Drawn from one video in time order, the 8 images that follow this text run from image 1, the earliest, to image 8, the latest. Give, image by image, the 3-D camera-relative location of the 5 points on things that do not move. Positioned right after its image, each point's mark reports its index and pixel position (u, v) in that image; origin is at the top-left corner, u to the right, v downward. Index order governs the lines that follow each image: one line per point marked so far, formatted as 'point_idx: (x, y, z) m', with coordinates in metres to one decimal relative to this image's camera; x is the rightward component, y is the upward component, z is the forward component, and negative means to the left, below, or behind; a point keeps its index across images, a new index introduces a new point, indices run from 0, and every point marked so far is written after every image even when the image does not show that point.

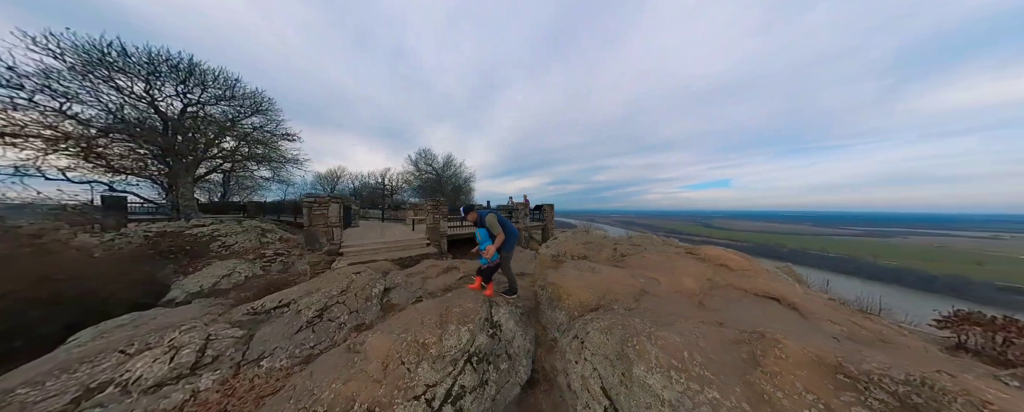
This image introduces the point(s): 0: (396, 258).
0: (-3.0, -1.4, +6.0) m
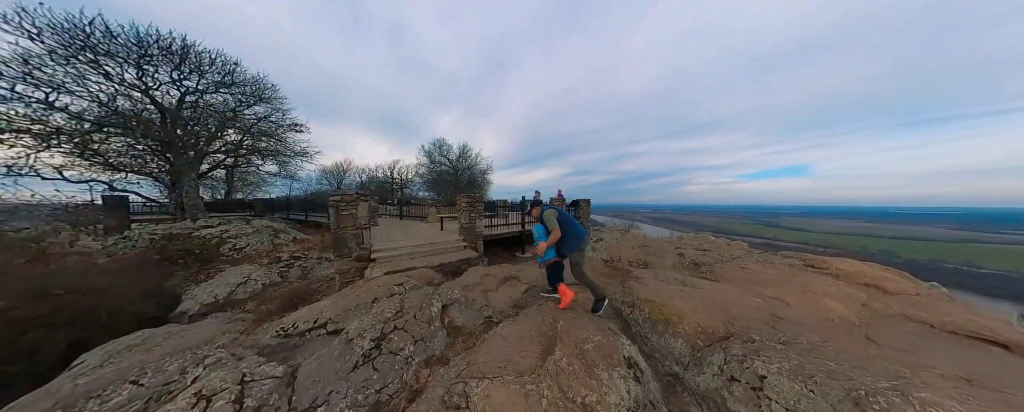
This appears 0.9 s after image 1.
0: (-1.8, -1.4, +5.4) m
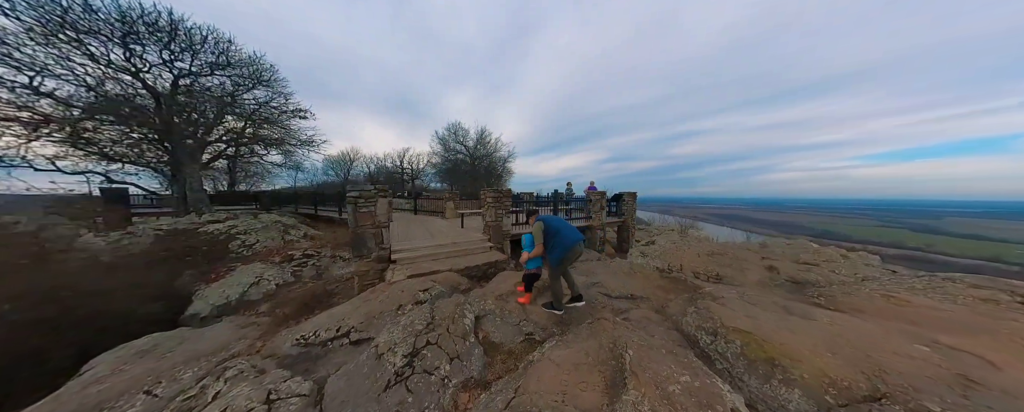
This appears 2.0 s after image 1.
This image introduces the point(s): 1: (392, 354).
0: (-1.1, -1.3, +5.0) m
1: (-1.6, -1.9, +3.1) m
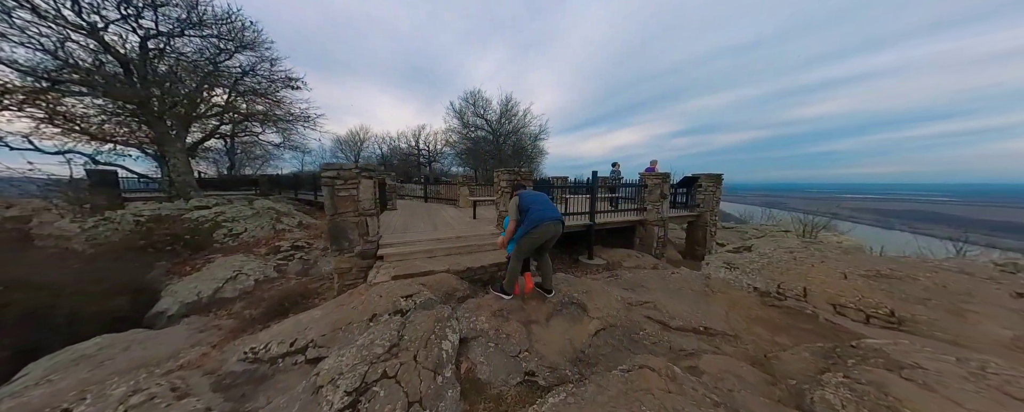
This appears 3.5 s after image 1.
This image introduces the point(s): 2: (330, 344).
0: (-0.8, -1.1, +3.8) m
1: (-1.4, -1.7, +1.9) m
2: (-2.1, -1.7, +2.8) m
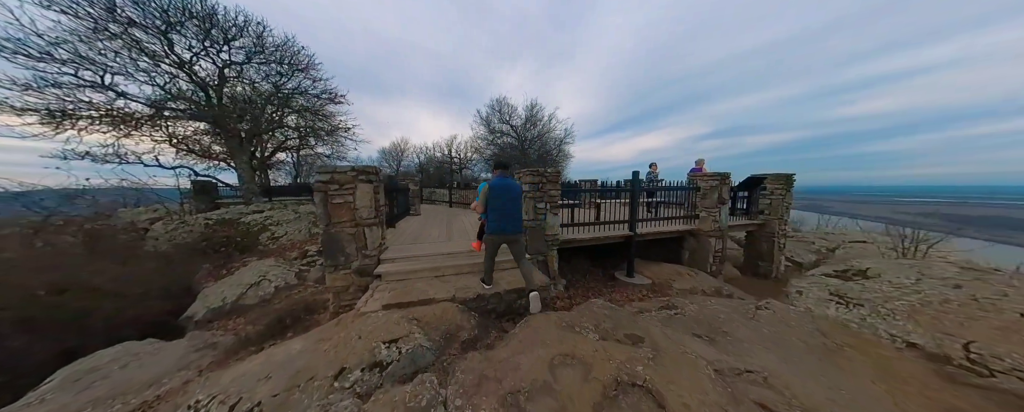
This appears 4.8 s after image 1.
0: (-0.5, -1.2, +2.9) m
1: (-1.3, -1.7, +1.2) m
2: (-2.0, -1.8, +2.1) m
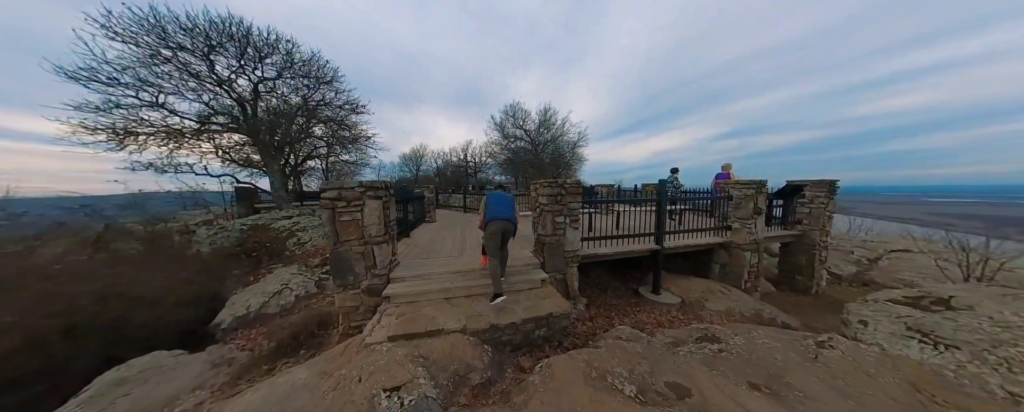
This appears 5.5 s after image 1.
0: (-0.3, -1.4, +2.6) m
1: (-1.3, -2.0, +0.9) m
2: (-1.8, -2.0, +1.9) m
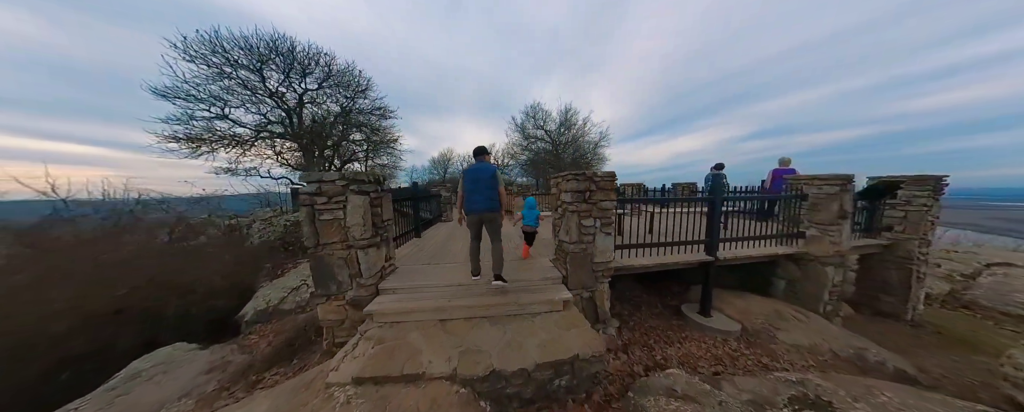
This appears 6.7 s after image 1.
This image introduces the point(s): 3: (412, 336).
0: (-0.2, -1.4, +1.9) m
1: (-1.4, -2.0, +0.3) m
2: (-1.8, -2.0, +1.4) m
3: (-0.9, -1.2, +2.3) m
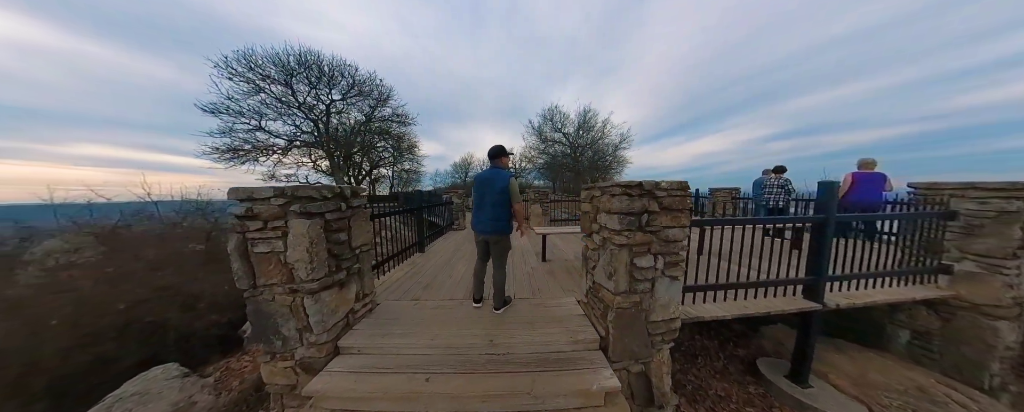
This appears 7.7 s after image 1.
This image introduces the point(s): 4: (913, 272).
0: (-0.2, -1.6, +1.0) m
1: (-1.6, -2.2, -0.5) m
2: (-1.9, -2.2, +0.7) m
3: (-0.9, -1.5, +1.4) m
4: (+6.3, -1.0, +3.7) m
